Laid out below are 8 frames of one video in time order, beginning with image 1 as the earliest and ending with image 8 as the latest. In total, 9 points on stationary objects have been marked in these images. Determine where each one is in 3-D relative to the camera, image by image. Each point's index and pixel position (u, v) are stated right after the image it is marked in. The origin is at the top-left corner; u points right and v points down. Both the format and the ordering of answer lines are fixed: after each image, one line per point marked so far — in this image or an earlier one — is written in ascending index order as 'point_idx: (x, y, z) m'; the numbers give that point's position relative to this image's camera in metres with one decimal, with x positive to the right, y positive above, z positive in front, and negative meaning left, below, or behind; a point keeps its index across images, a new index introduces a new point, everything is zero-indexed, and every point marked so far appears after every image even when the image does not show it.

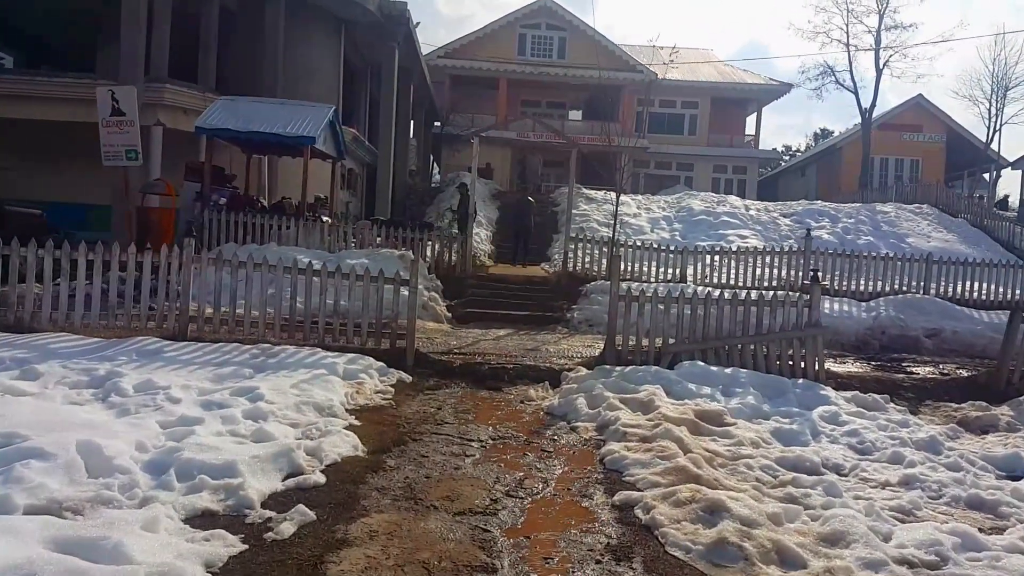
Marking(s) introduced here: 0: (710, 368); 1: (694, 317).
0: (+2.1, -0.8, +8.7) m
1: (+2.1, -0.3, +9.4) m
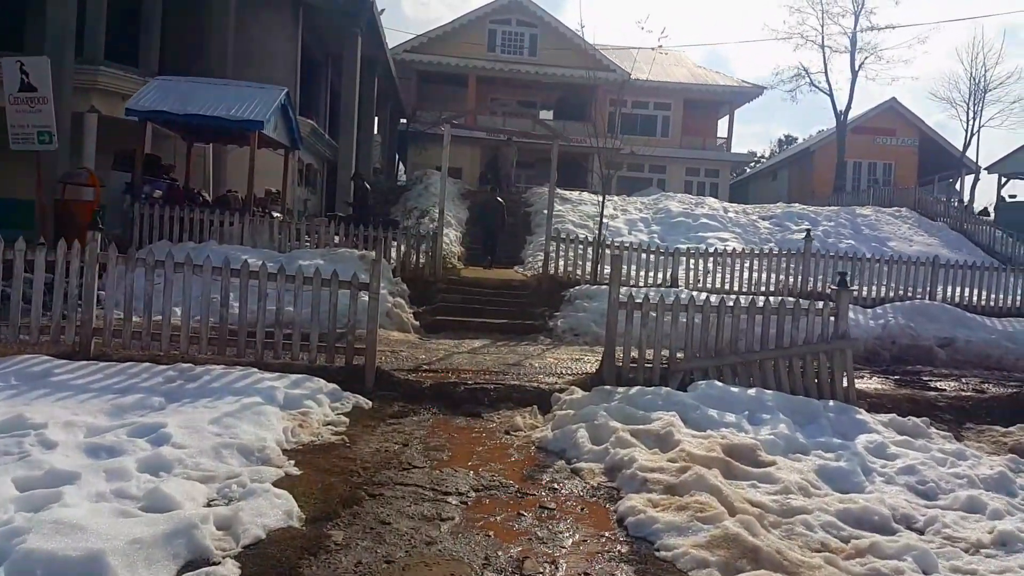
0: (+2.0, -0.9, +7.3) m
1: (+1.9, -0.4, +8.0) m
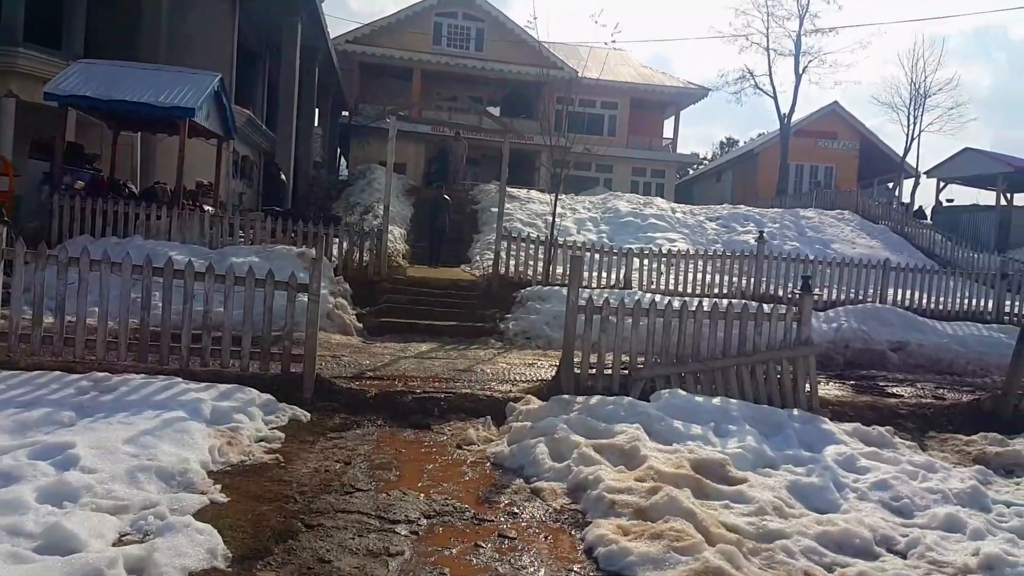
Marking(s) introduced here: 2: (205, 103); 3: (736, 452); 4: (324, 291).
0: (+1.5, -0.9, +6.9) m
1: (+1.5, -0.4, +7.6) m
2: (-5.2, +3.1, +13.6) m
3: (+1.7, -1.2, +6.0) m
4: (-2.7, 0.0, +11.6) m
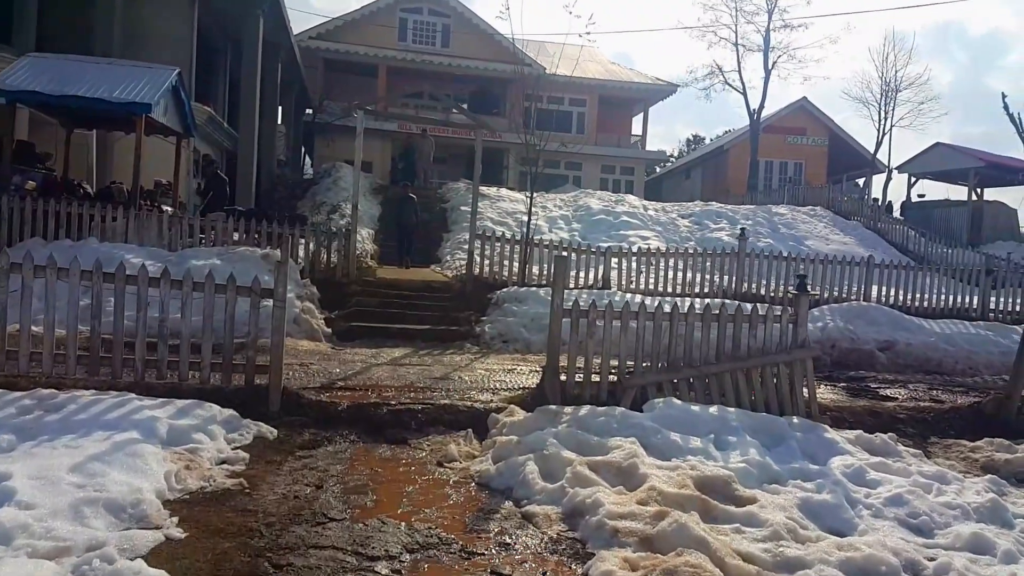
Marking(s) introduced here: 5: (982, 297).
0: (+1.4, -0.9, +6.5) m
1: (+1.3, -0.4, +7.2) m
2: (-5.6, +3.0, +12.9) m
3: (+1.6, -1.2, +5.6) m
4: (-3.0, -0.1, +11.0) m
5: (+8.4, -0.2, +14.5) m
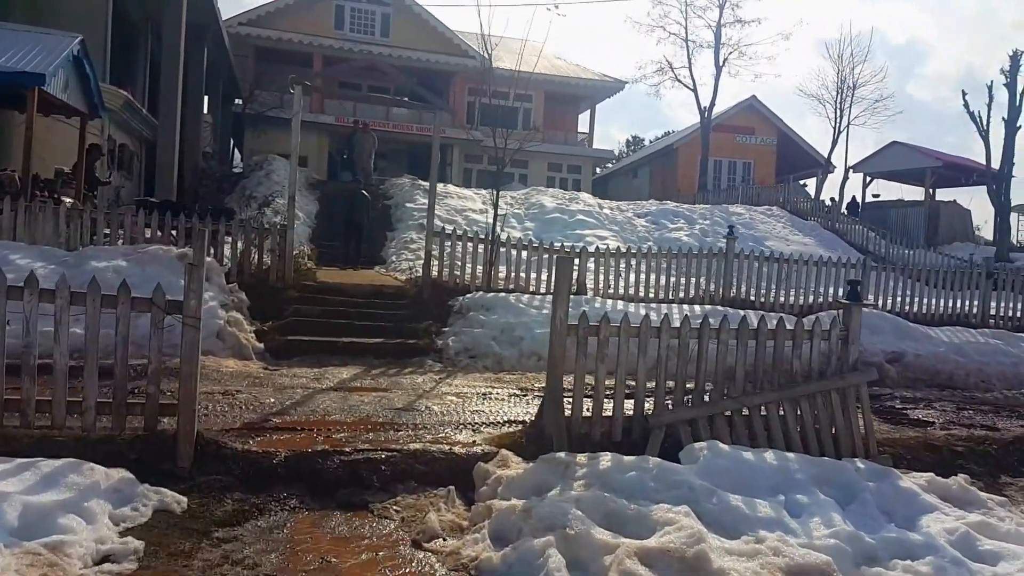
0: (+1.4, -1.0, +5.0) m
1: (+1.2, -0.5, +5.7) m
2: (-6.1, +3.0, +10.8) m
3: (+1.6, -1.3, +4.1) m
4: (-3.4, -0.2, +9.2) m
5: (+7.7, -0.2, +13.5) m
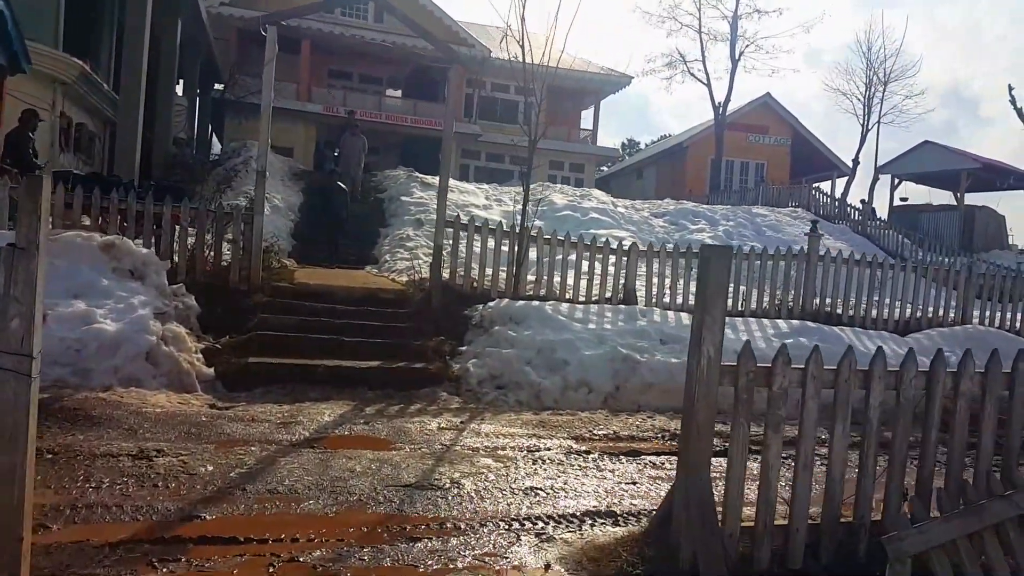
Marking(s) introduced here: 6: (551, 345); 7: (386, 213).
0: (+1.8, -1.1, +2.6) m
1: (+1.6, -0.6, +3.2) m
2: (-5.7, +3.0, +8.3) m
3: (+2.1, -1.4, +1.6) m
4: (-3.0, -0.2, +6.6) m
5: (+8.1, -0.4, +11.2) m
6: (+0.4, -0.5, +7.6) m
7: (-2.9, +1.8, +18.9) m
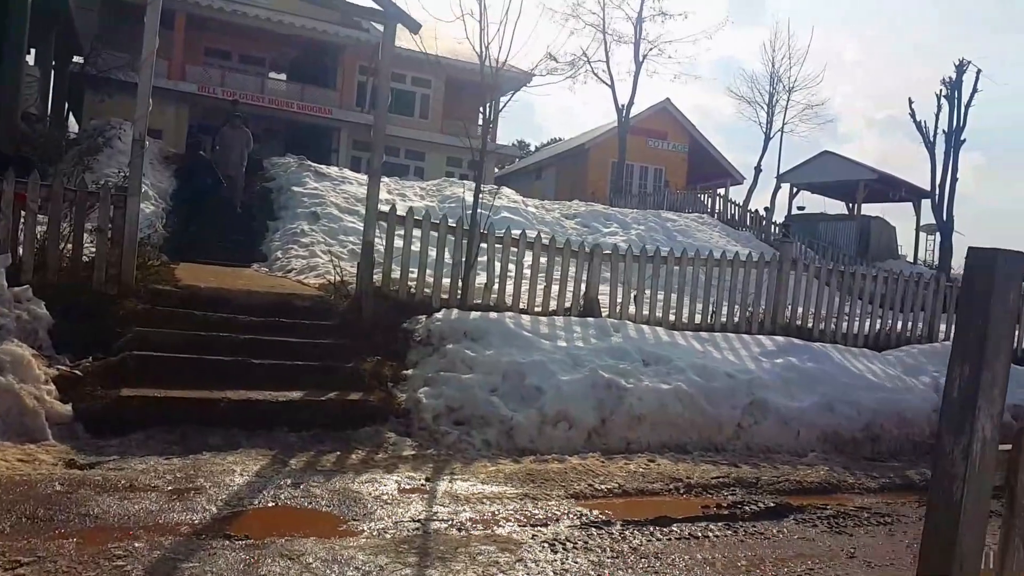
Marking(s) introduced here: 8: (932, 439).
0: (+2.2, -1.2, +1.4) m
1: (+1.9, -0.7, +2.0) m
2: (-6.0, +3.0, +5.9) m
3: (+2.6, -1.5, +0.5) m
4: (-3.2, -0.2, +4.7) m
5: (+7.1, -0.6, +10.8) m
6: (+0.1, -0.6, +6.1) m
7: (-4.8, +1.7, +16.8) m
8: (+3.5, -1.3, +6.7) m
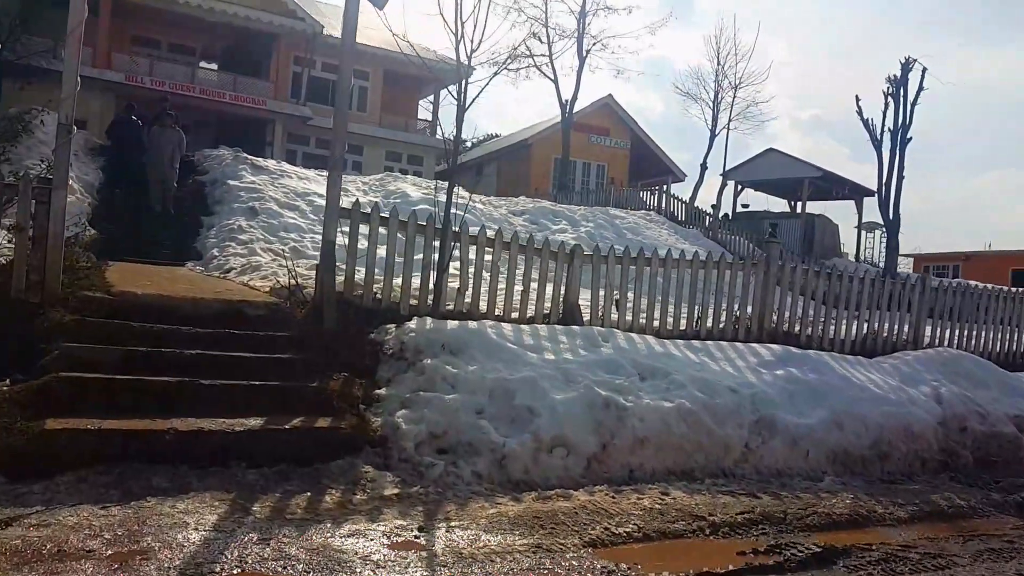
0: (+2.5, -1.3, +0.9) m
1: (+2.2, -0.7, +1.5) m
2: (-6.1, +2.9, +4.8) m
3: (+2.9, -1.6, +0.1) m
4: (-3.1, -0.3, +3.8) m
5: (+6.7, -0.6, +10.7) m
6: (0.0, -0.7, +5.5) m
7: (-5.7, +1.7, +15.7) m
8: (+3.4, -1.3, +6.3) m
